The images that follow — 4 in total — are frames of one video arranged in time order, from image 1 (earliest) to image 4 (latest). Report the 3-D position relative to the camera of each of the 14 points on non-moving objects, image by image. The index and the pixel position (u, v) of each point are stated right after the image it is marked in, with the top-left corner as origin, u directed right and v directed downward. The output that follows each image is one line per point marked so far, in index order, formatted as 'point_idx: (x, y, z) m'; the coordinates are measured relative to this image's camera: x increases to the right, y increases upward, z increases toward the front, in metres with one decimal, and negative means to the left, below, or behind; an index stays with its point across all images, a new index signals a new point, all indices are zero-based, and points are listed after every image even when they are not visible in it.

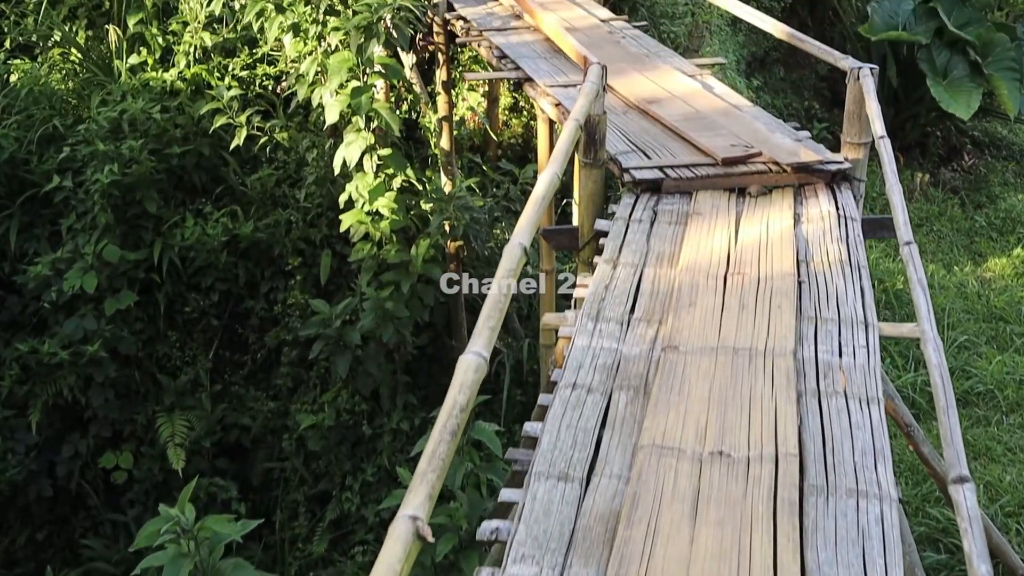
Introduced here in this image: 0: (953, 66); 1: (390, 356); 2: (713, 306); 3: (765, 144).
0: (+2.8, +1.4, +7.6) m
1: (-0.5, -0.3, +4.6) m
2: (+0.4, 0.0, +2.2) m
3: (+0.6, +0.3, +2.8) m
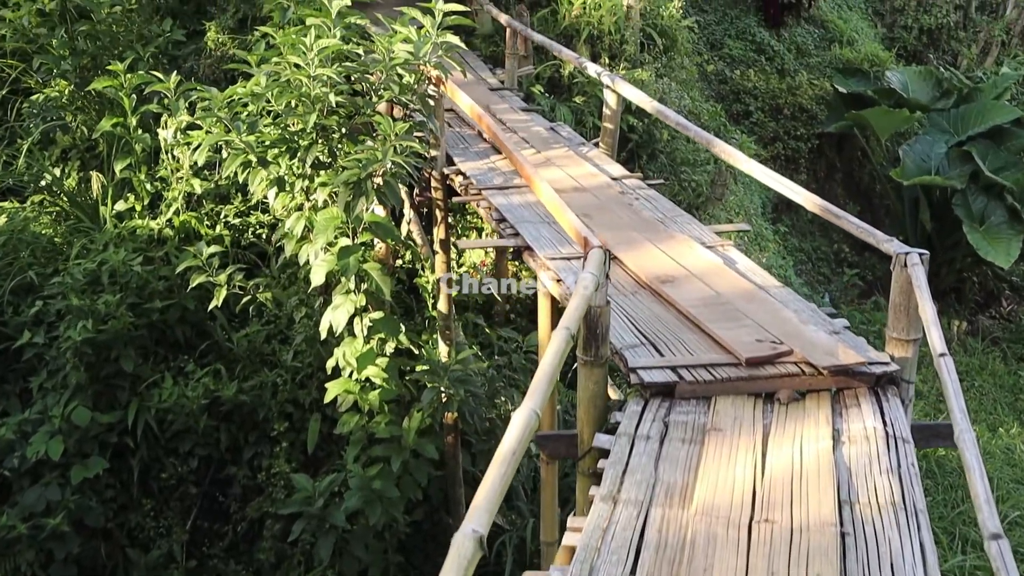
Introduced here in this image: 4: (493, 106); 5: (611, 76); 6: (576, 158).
0: (+2.9, +0.5, +7.3) m
1: (-0.5, -0.9, +4.2) m
2: (+0.3, -0.4, +1.7) m
3: (+0.6, -0.1, +2.4) m
4: (-0.1, +0.7, +4.5) m
5: (+0.3, +0.7, +3.8) m
6: (+0.2, +0.4, +3.8) m
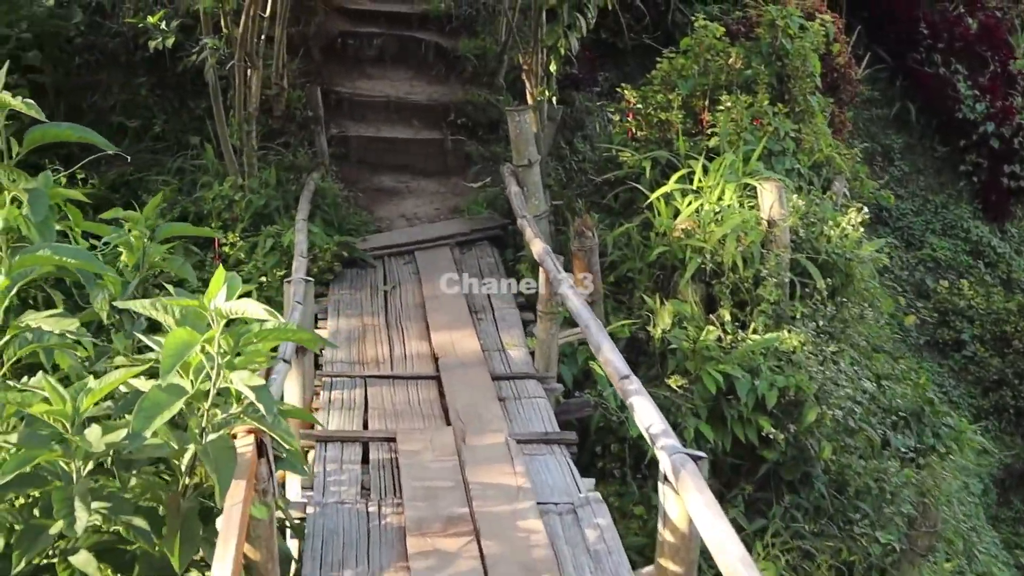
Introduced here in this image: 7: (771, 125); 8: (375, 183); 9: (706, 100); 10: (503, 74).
0: (+3.3, -0.9, +4.6) m
1: (-0.6, -1.8, +1.9) m
2: (-0.1, -1.1, -0.6) m
3: (+0.2, -0.8, +0.1) m
4: (-0.1, -0.3, +2.3) m
5: (+0.2, -0.2, +1.6) m
6: (+0.1, -0.5, +1.5) m
7: (+0.8, +0.5, +3.7) m
8: (-0.5, +0.4, +4.5) m
9: (+0.6, +0.6, +3.8) m
10: (0.0, +0.9, +4.9) m
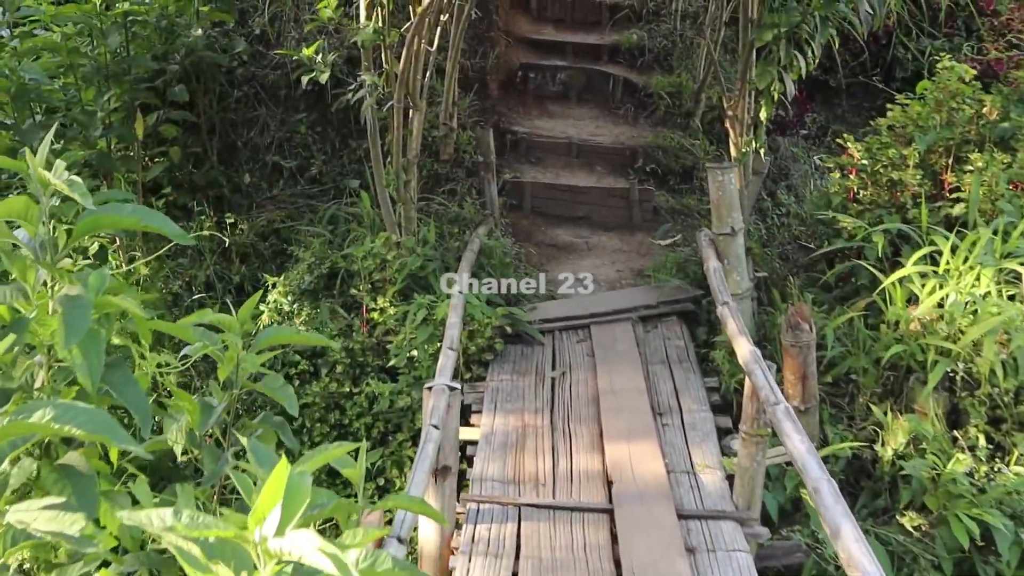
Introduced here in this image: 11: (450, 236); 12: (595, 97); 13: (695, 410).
0: (+3.8, -1.3, +3.5) m
1: (-0.4, -1.9, +1.4) m
2: (-0.3, -1.2, -1.1) m
3: (+0.1, -1.0, -0.5) m
4: (+0.2, -0.5, +1.8) m
5: (+0.4, -0.4, +1.0) m
6: (+0.2, -0.7, +1.0) m
7: (+1.3, +0.2, +3.0) m
8: (+0.1, +0.2, +4.0) m
9: (+1.2, +0.3, +3.2) m
10: (+0.7, +0.6, +4.3) m
11: (-0.2, +0.1, +3.4) m
12: (+0.3, +0.8, +4.8) m
13: (+0.4, -0.3, +2.6) m
